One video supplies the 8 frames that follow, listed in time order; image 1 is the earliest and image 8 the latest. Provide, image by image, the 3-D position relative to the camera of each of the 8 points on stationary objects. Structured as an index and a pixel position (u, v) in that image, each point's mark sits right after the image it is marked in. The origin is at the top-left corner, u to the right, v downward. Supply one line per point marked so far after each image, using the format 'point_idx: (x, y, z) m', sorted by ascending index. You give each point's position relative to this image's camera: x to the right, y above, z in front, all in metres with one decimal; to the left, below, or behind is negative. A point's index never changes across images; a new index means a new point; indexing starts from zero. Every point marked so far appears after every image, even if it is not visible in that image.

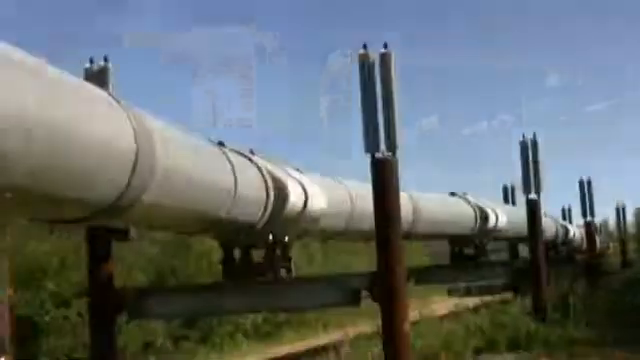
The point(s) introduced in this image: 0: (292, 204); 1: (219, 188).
0: (-0.1, -0.1, +9.7) m
1: (-0.5, 0.0, +9.0) m
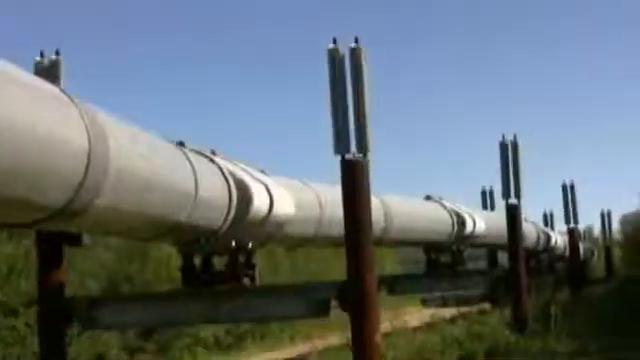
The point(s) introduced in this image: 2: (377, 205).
0: (-0.3, -0.1, +9.1) m
1: (-0.7, -0.1, +8.4) m
2: (+0.3, -0.1, +10.8) m
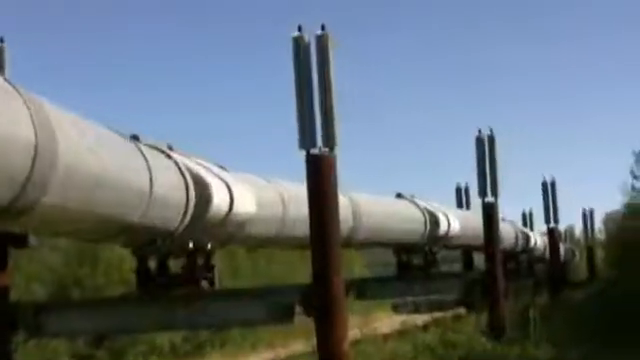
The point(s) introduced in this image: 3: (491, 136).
0: (-0.5, -0.1, +8.5) m
1: (-0.8, 0.0, +7.8) m
2: (+0.1, -0.1, +10.2) m
3: (+1.4, +0.4, +15.1) m
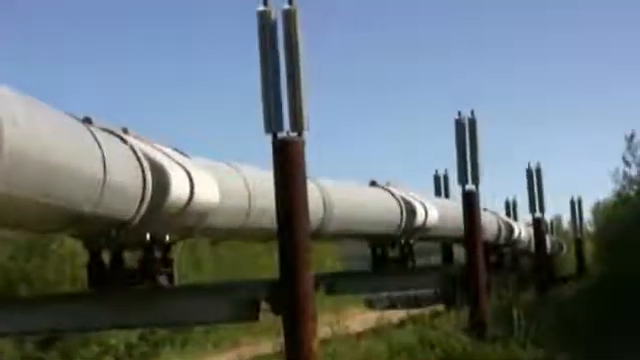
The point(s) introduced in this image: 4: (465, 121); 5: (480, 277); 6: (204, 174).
0: (-0.6, -0.1, +7.9) m
1: (-1.0, 0.0, +7.1) m
2: (0.0, -0.1, +9.6) m
3: (+1.2, +0.4, +14.5) m
4: (+1.2, +0.5, +14.7) m
5: (+1.2, -0.8, +13.7) m
6: (-0.5, 0.0, +8.2) m
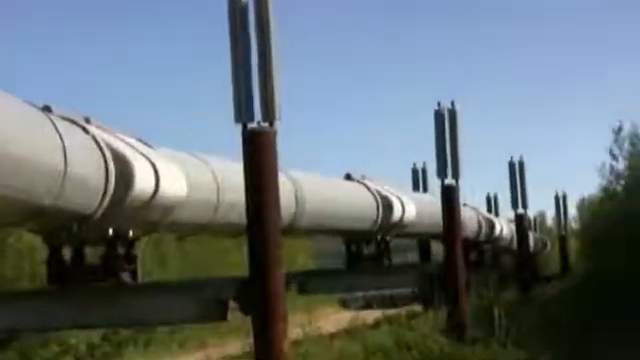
0: (-0.7, 0.0, +7.5) m
1: (-1.1, +0.1, +6.8) m
2: (-0.2, 0.0, +9.2) m
3: (+1.0, +0.5, +14.1) m
4: (+1.0, +0.5, +14.3) m
5: (+1.0, -0.7, +13.4) m
6: (-0.6, +0.1, +7.8) m
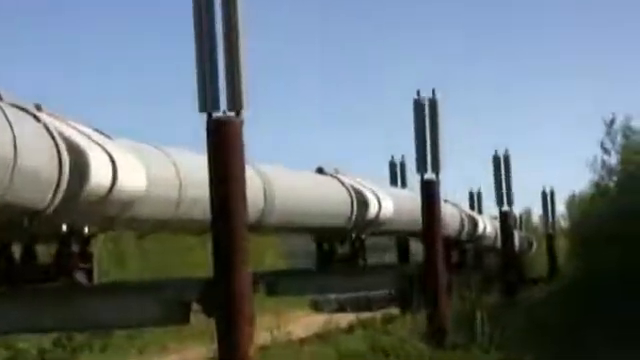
0: (-0.9, 0.0, +6.9) m
1: (-1.2, +0.1, +6.2) m
2: (-0.3, 0.0, +8.6) m
3: (+0.8, +0.5, +13.6) m
4: (+0.8, +0.5, +13.8) m
5: (+0.8, -0.7, +12.9) m
6: (-0.8, +0.1, +7.3) m
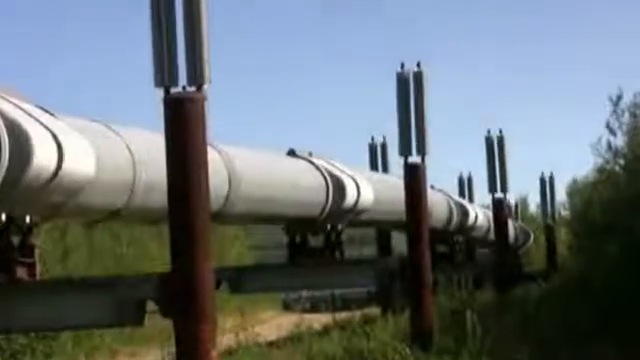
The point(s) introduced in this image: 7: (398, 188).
0: (-1.0, +0.1, +6.1) m
1: (-1.2, +0.1, +5.4) m
2: (-0.4, +0.1, +7.9) m
3: (+0.6, +0.6, +12.8) m
4: (+0.6, +0.6, +13.1) m
5: (+0.6, -0.6, +12.1) m
6: (-0.9, +0.1, +6.5) m
7: (+0.5, -0.1, +13.9) m
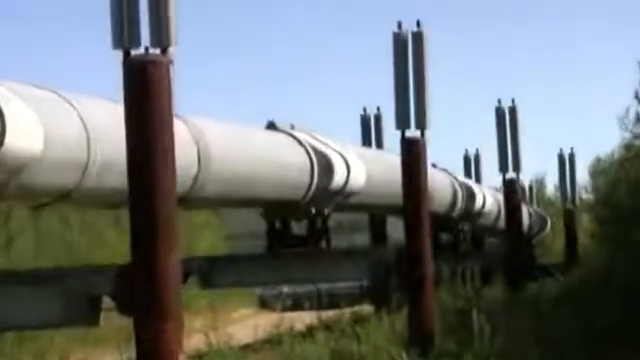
0: (-1.0, +0.1, +5.3) m
1: (-1.3, +0.2, +4.5) m
2: (-0.5, +0.1, +7.0) m
3: (+0.5, +0.7, +11.9) m
4: (+0.5, +0.7, +12.2) m
5: (+0.5, -0.5, +11.2) m
6: (-0.9, +0.2, +5.6) m
7: (+0.4, 0.0, +13.0) m
